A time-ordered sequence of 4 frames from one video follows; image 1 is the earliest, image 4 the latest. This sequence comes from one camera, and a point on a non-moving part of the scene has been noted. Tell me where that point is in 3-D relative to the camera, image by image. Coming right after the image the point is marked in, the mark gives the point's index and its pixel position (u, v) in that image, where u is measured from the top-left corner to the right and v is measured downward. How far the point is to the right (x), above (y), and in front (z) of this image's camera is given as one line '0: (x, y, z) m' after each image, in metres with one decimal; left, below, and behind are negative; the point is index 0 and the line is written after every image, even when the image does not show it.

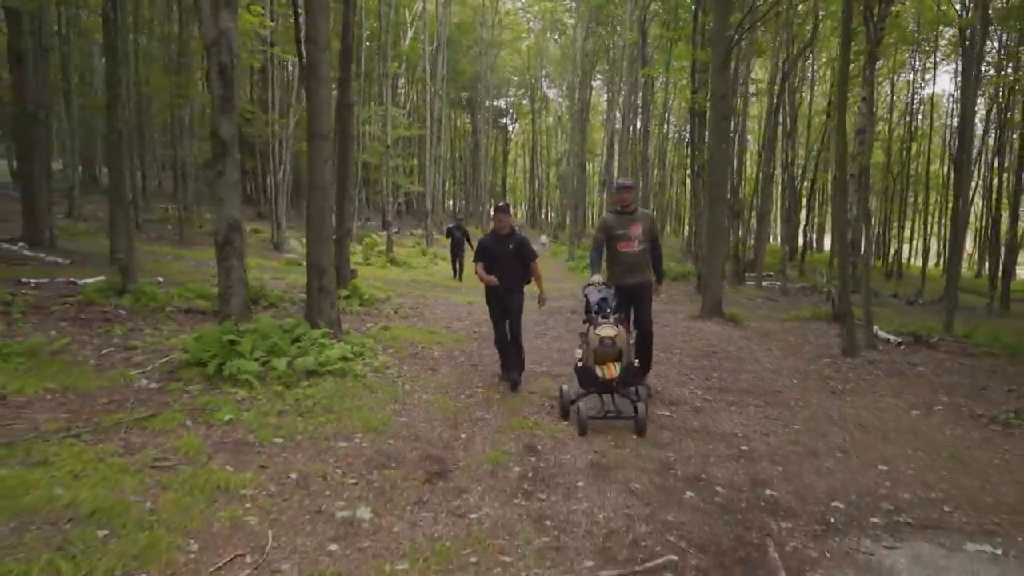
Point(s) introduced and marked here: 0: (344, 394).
0: (-1.5, -0.9, +6.7) m
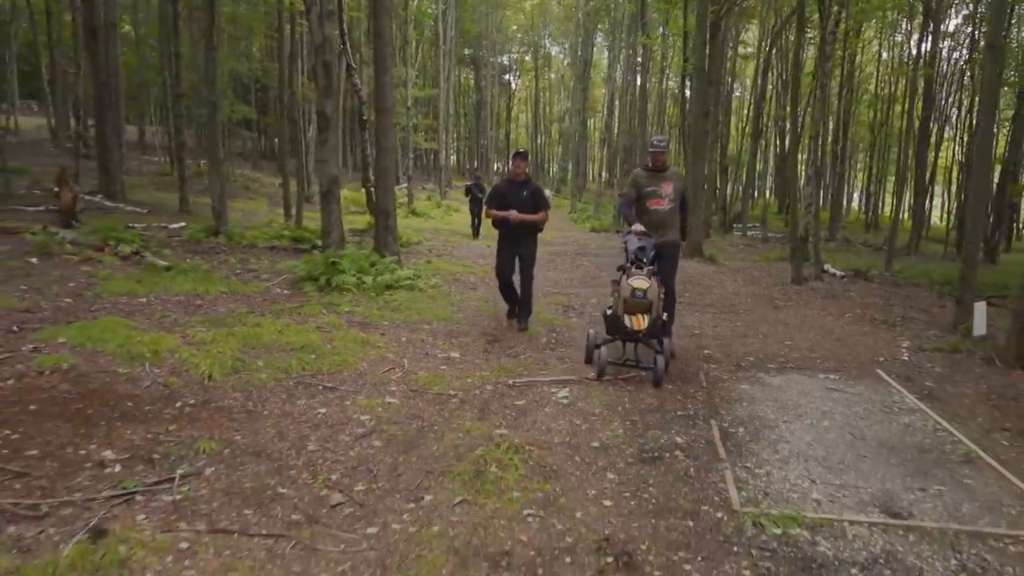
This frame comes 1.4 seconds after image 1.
0: (-1.2, -0.1, +9.4) m
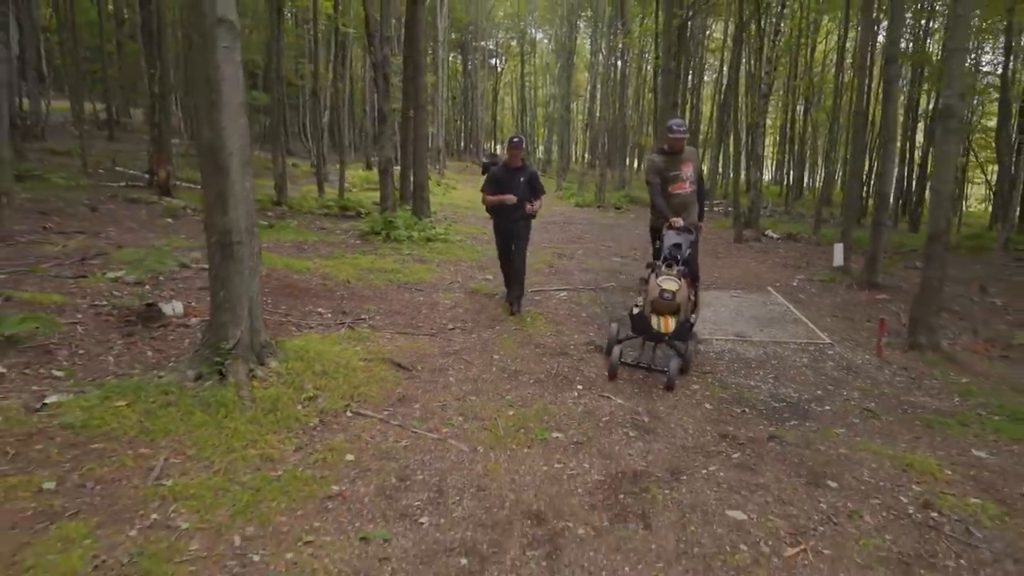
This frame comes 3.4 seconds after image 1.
0: (-1.1, +0.7, +12.8) m
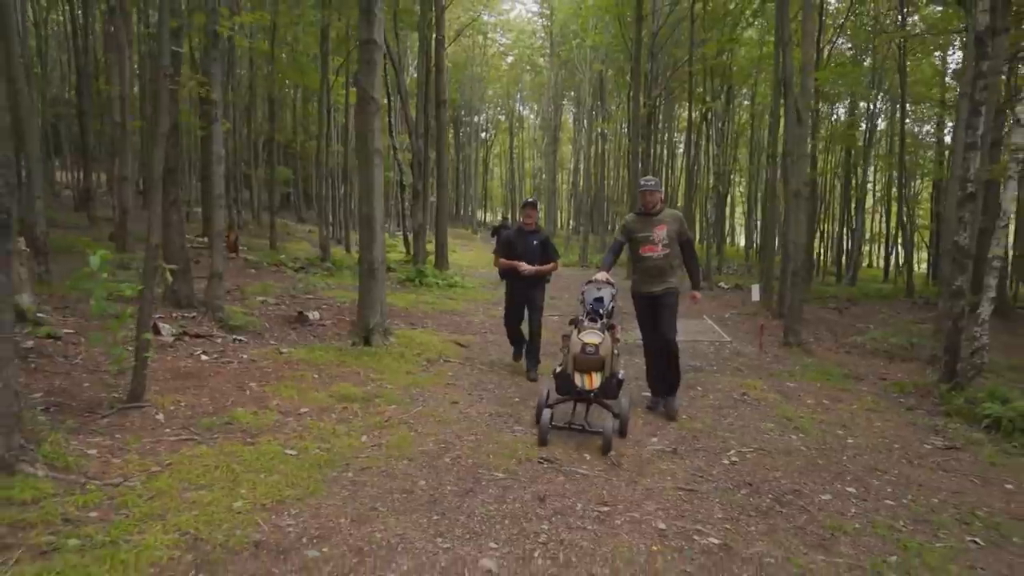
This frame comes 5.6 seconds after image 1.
0: (-1.0, -0.1, +16.7) m
